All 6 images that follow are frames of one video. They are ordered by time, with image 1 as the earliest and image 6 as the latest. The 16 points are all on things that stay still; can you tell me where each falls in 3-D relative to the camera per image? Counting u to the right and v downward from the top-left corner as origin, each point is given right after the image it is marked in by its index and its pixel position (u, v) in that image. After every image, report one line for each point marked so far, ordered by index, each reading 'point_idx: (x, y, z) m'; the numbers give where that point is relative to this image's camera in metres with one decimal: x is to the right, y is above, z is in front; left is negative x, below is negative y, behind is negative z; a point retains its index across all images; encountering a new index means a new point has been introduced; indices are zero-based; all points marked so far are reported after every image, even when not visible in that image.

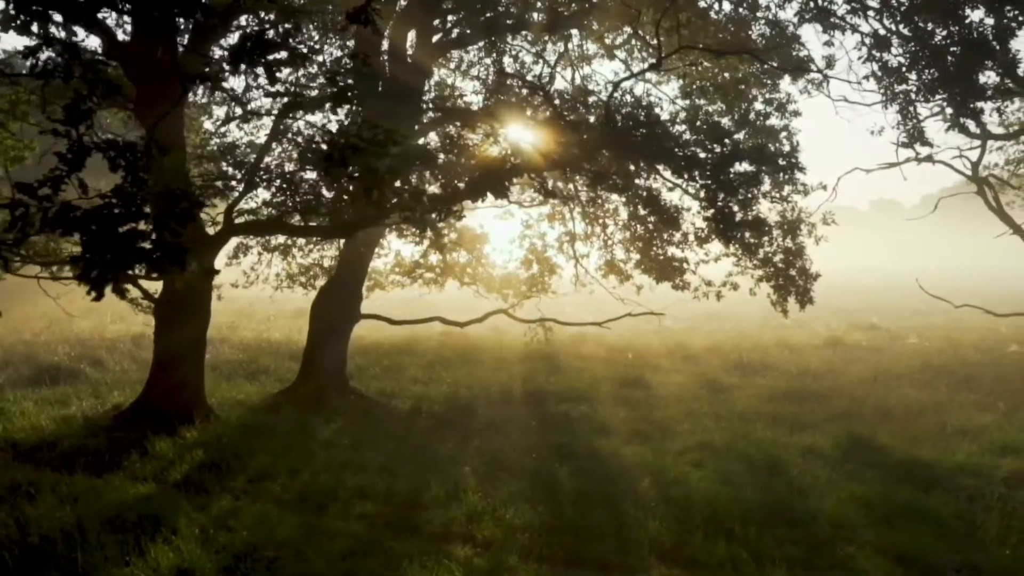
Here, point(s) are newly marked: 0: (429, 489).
0: (-0.9, -2.0, +9.0) m
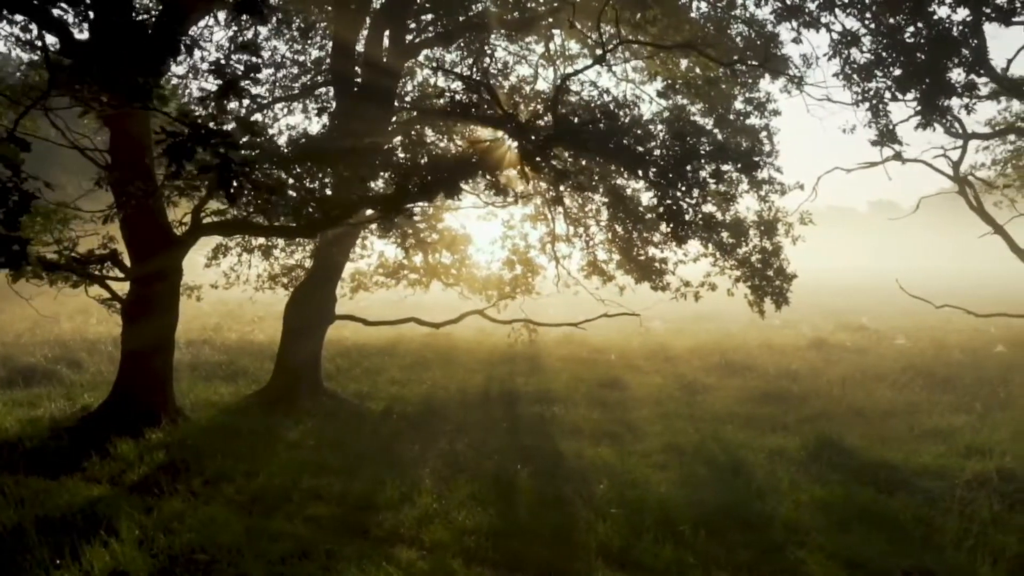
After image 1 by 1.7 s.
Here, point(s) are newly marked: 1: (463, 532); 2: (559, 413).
0: (-1.3, -2.0, +8.9) m
1: (-0.4, -2.1, +7.7) m
2: (+0.7, -1.9, +13.3) m
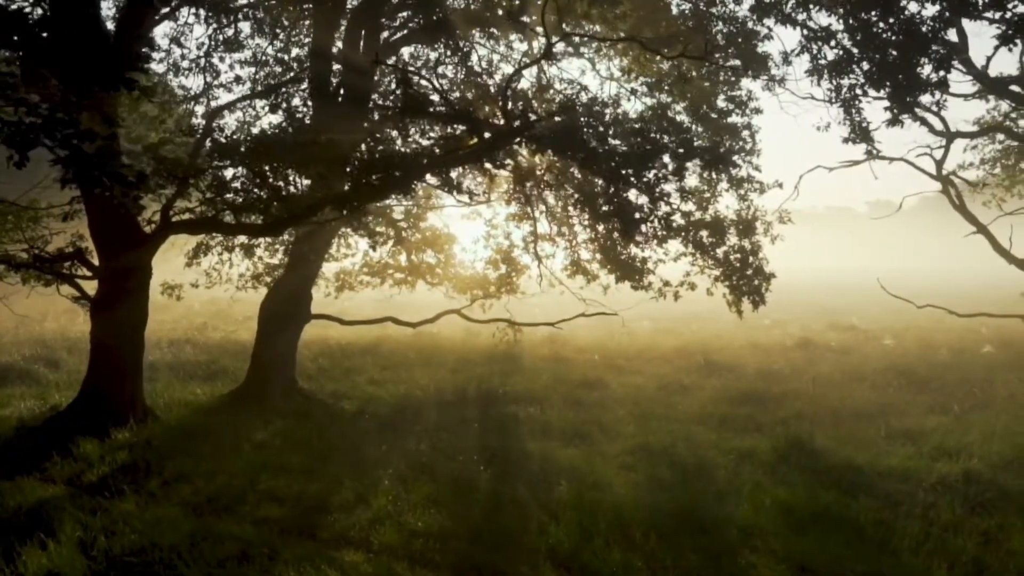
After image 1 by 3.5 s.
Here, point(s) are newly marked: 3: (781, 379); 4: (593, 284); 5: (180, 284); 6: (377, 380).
0: (-1.7, -2.0, +8.8) m
1: (-0.8, -2.1, +7.6) m
2: (+0.3, -1.9, +13.2) m
3: (+4.7, -1.6, +15.3) m
4: (+1.7, +0.1, +18.1) m
5: (-6.7, +0.1, +17.8) m
6: (-2.5, -1.7, +16.2) m
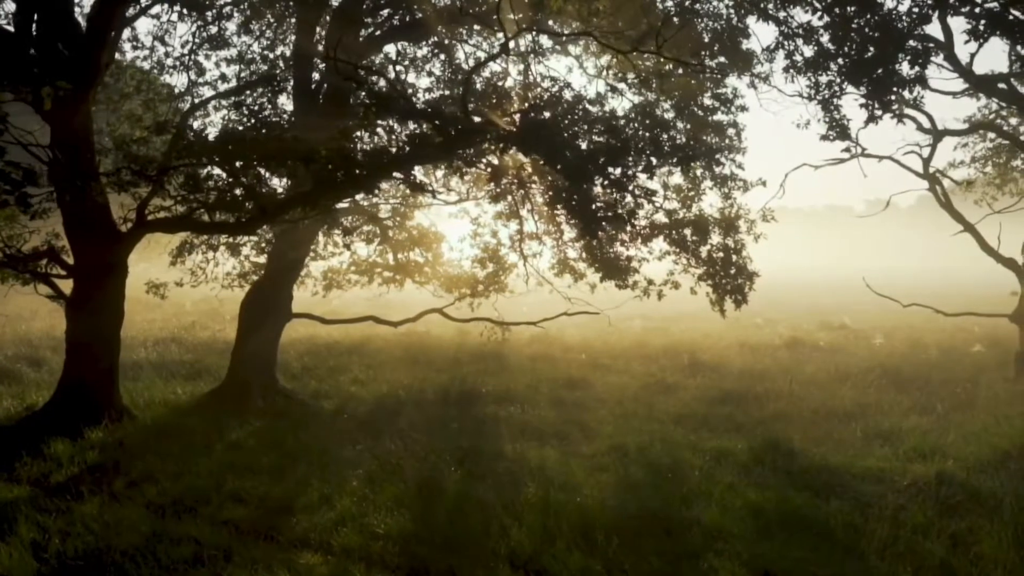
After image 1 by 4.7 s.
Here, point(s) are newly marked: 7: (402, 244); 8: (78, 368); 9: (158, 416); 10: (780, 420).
0: (-2.0, -2.0, +8.8) m
1: (-1.2, -2.1, +7.5) m
2: (0.0, -1.8, +13.1) m
3: (+4.4, -1.6, +15.2) m
4: (+1.4, +0.1, +18.0) m
5: (-7.0, +0.1, +17.8) m
6: (-2.8, -1.7, +16.1) m
7: (-2.3, +0.9, +18.2) m
8: (-5.8, -1.1, +11.9) m
9: (-5.0, -1.8, +12.5) m
10: (+3.6, -1.8, +12.0) m
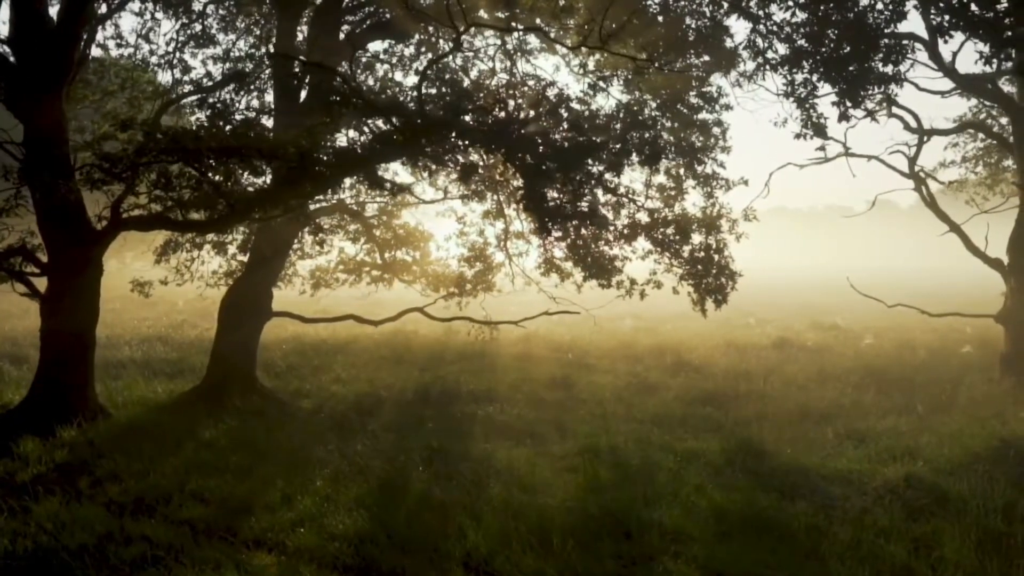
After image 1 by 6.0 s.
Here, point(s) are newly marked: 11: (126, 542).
0: (-2.4, -2.0, +8.7) m
1: (-1.5, -2.1, +7.4) m
2: (-0.3, -1.8, +13.0) m
3: (+4.0, -1.6, +15.1) m
4: (+1.1, +0.1, +17.9) m
5: (-7.3, +0.1, +17.7) m
6: (-3.1, -1.6, +16.1) m
7: (-2.5, +0.9, +18.1) m
8: (-6.2, -1.0, +11.9) m
9: (-5.3, -1.8, +12.4) m
10: (+3.3, -1.8, +11.9) m
11: (-3.1, -2.1, +7.2) m
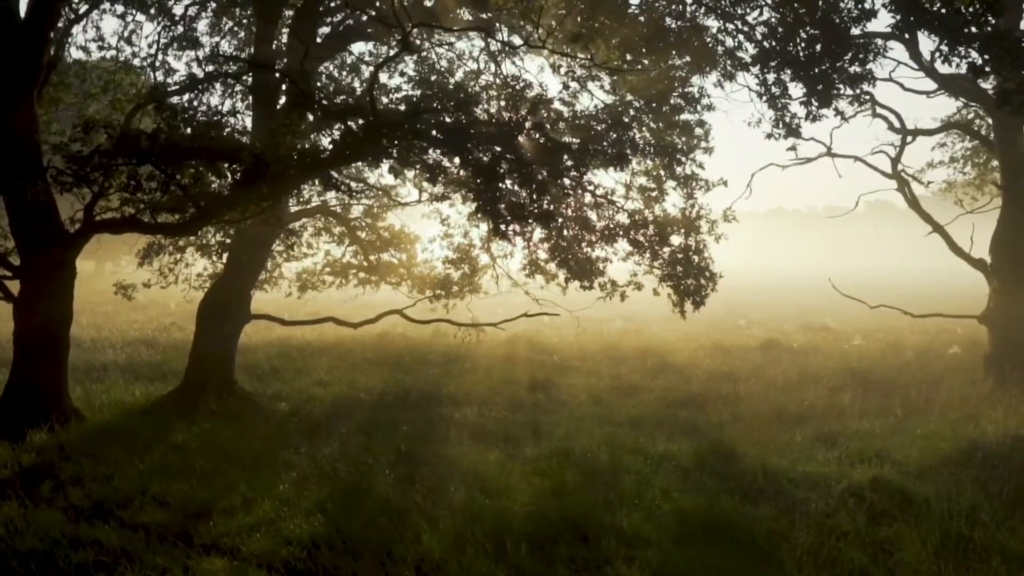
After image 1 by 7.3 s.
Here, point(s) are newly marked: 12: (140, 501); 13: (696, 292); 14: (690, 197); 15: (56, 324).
0: (-2.7, -2.0, +8.6) m
1: (-1.9, -2.1, +7.3) m
2: (-0.7, -1.9, +12.9) m
3: (+3.7, -1.6, +15.0) m
4: (+0.8, +0.1, +17.8) m
5: (-7.6, +0.1, +17.7) m
6: (-3.4, -1.7, +16.0) m
7: (-2.9, +0.9, +18.1) m
8: (-6.5, -1.1, +11.8) m
9: (-5.7, -1.8, +12.4) m
10: (+2.9, -1.8, +11.9) m
11: (-3.5, -2.1, +7.1) m
12: (-3.6, -2.1, +8.5) m
13: (+2.9, -0.1, +13.8) m
14: (+2.8, +1.5, +14.2) m
15: (-6.2, -0.5, +12.0) m
